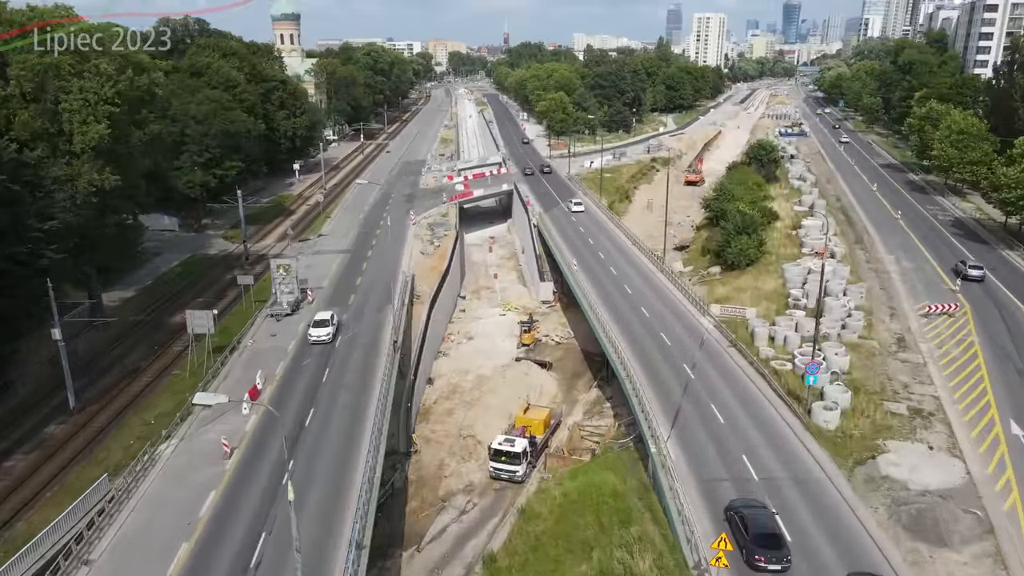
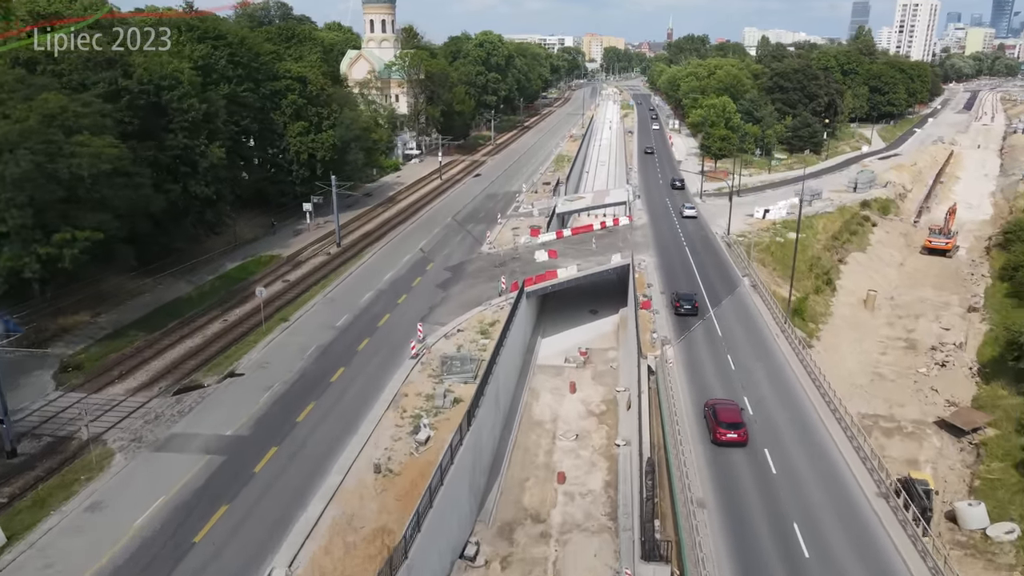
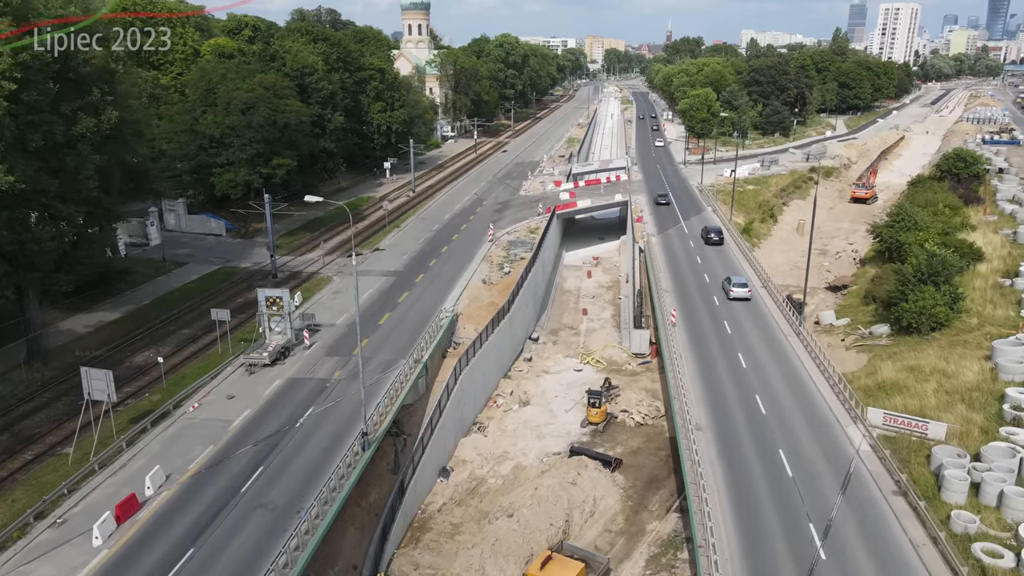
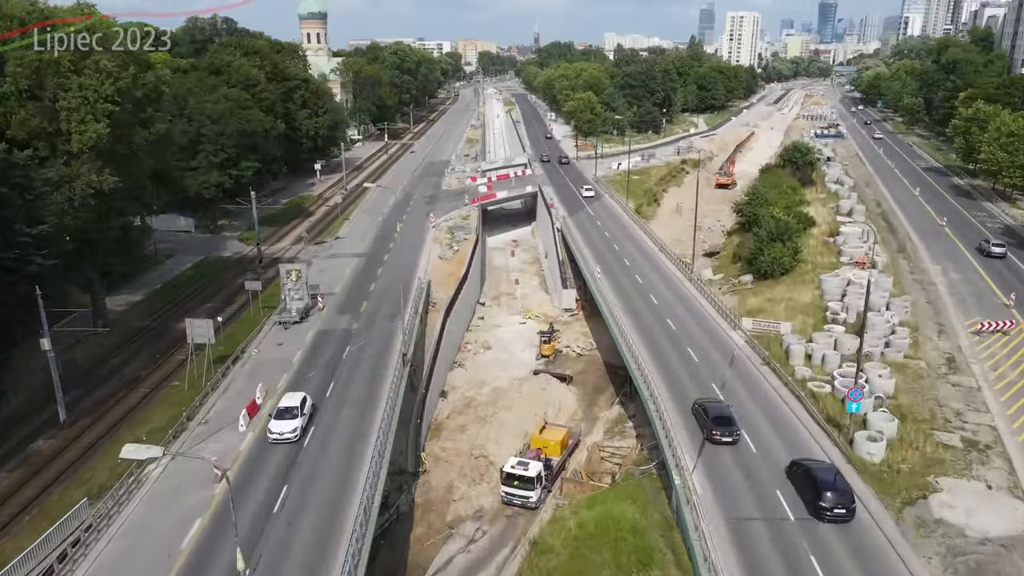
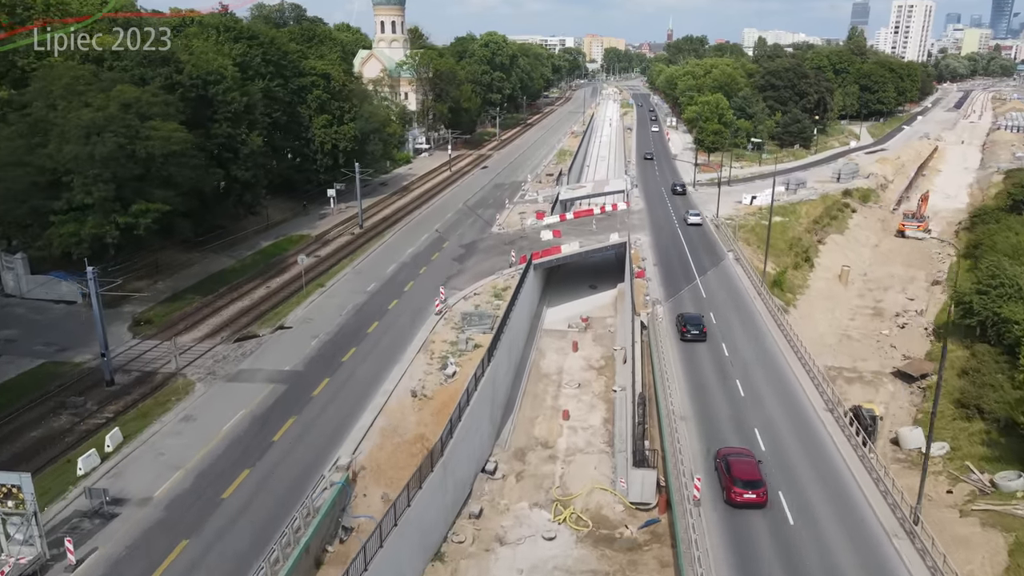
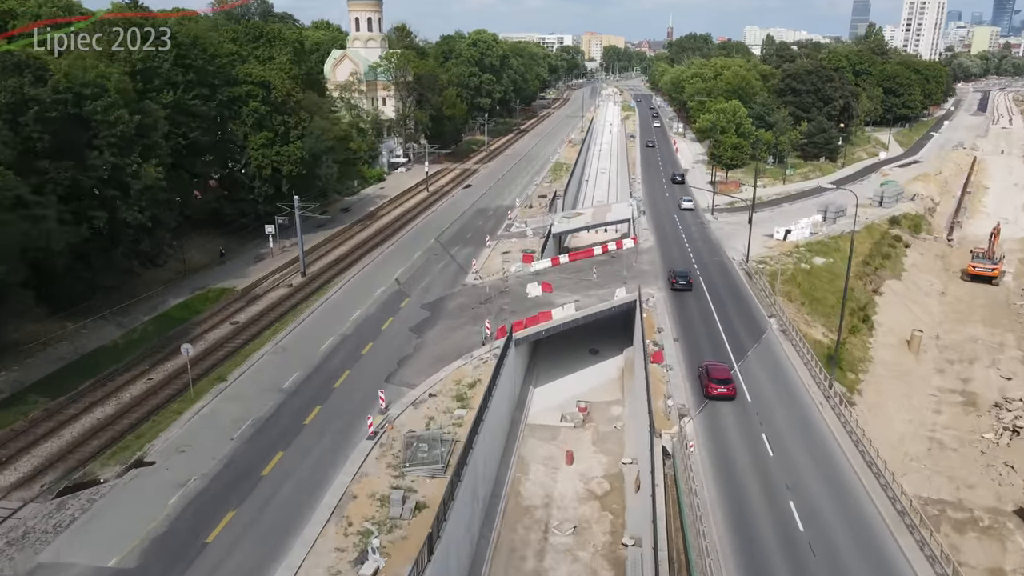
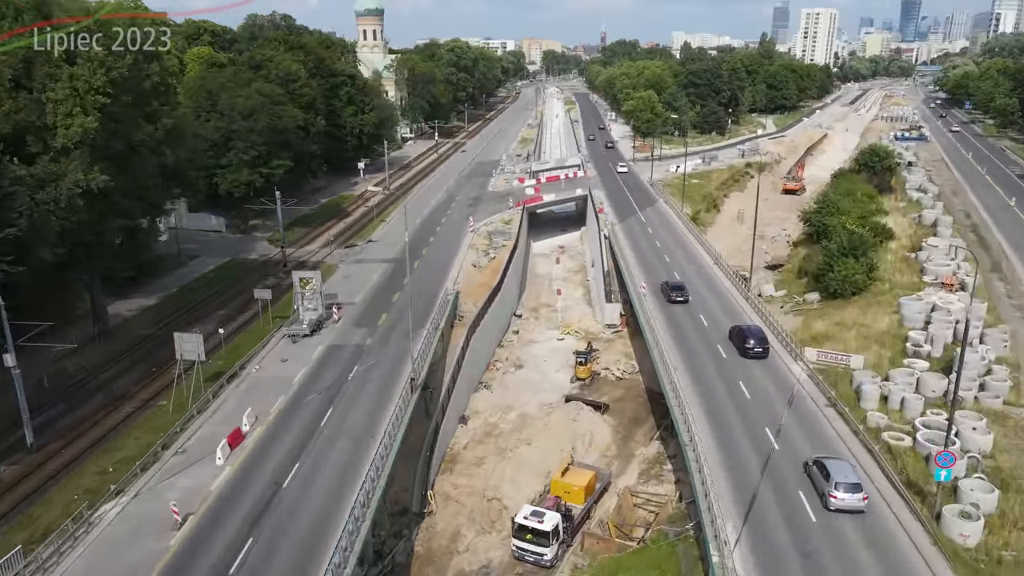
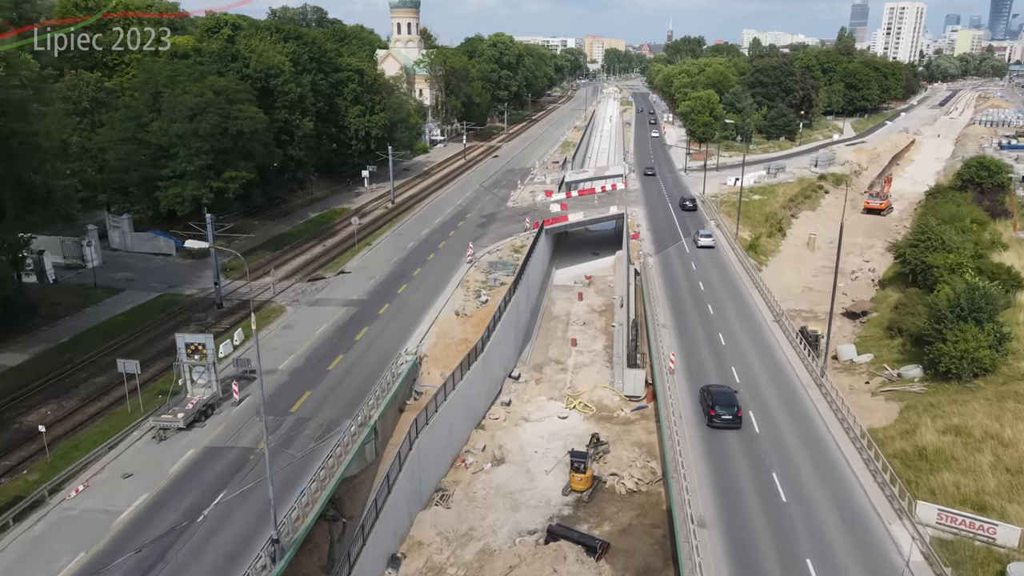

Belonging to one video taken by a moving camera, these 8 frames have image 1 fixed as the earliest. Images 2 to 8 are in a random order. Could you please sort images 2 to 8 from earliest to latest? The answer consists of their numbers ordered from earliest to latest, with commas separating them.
4, 7, 3, 8, 5, 2, 6
